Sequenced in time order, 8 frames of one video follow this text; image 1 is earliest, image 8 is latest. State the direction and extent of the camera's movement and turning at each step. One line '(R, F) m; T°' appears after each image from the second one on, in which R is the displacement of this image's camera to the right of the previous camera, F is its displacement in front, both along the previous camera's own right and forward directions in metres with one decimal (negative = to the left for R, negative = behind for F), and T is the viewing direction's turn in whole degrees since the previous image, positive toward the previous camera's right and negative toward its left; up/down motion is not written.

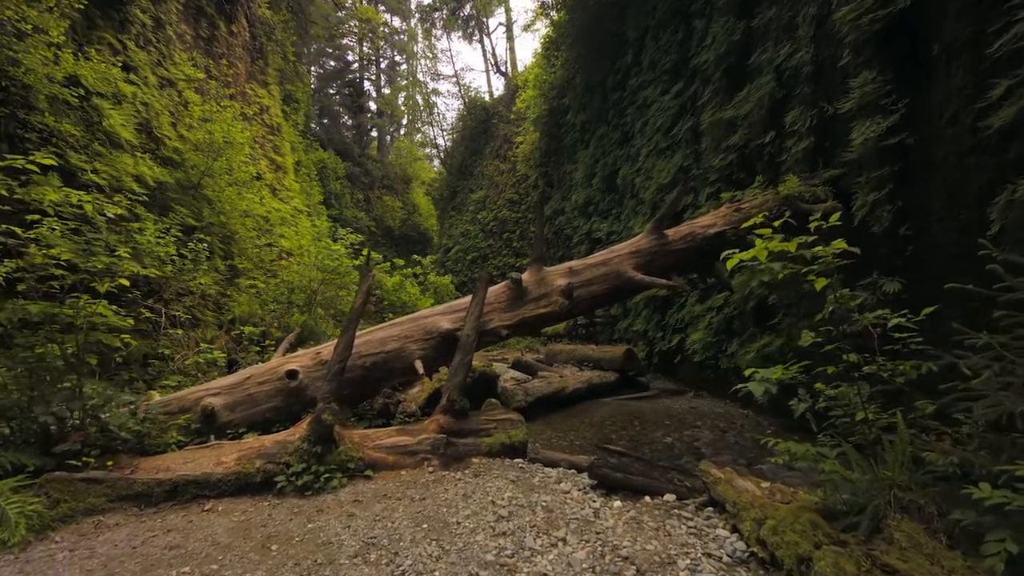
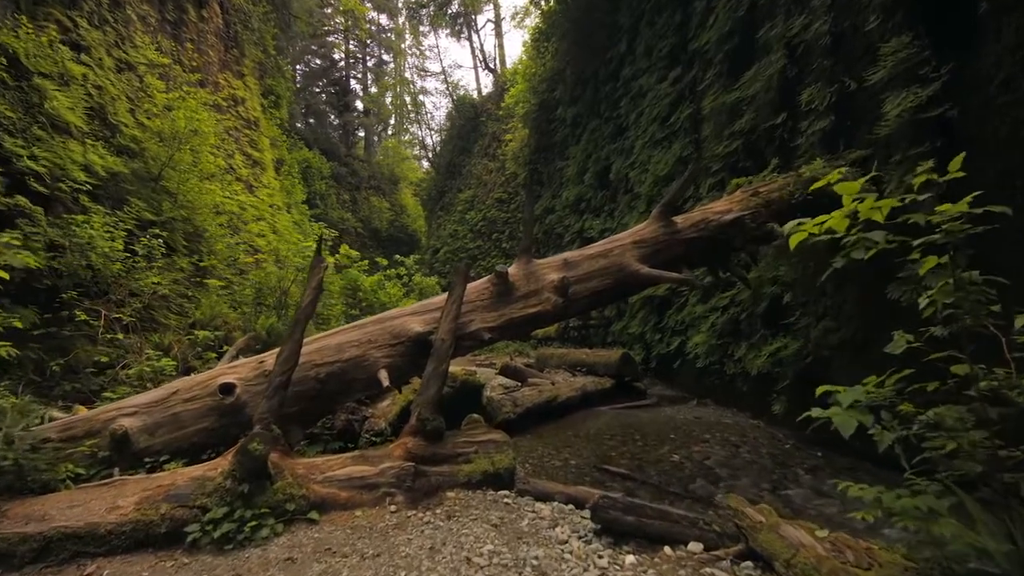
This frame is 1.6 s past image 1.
(0.0, +0.6) m; +1°
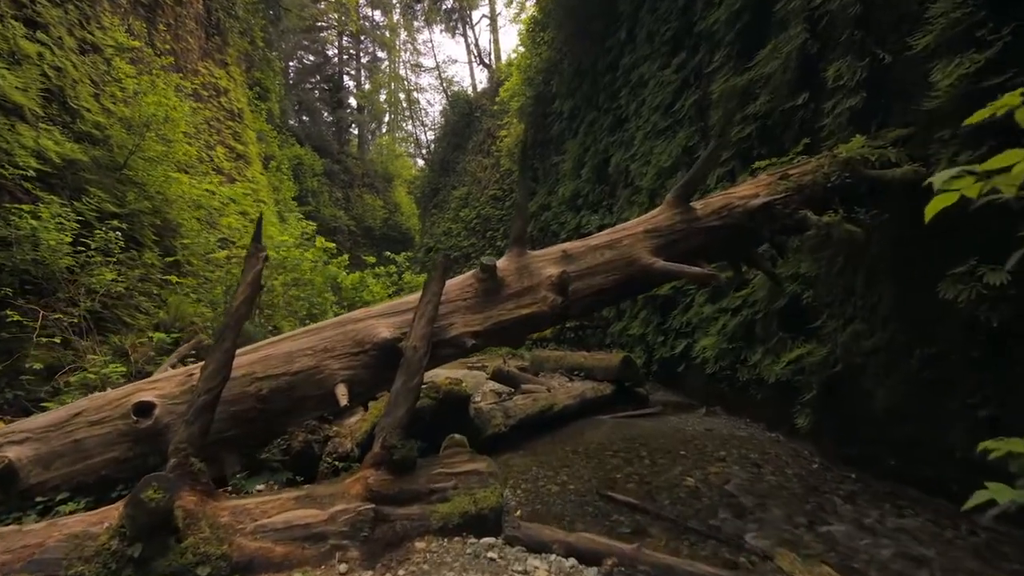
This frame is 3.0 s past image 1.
(0.0, +0.6) m; 0°
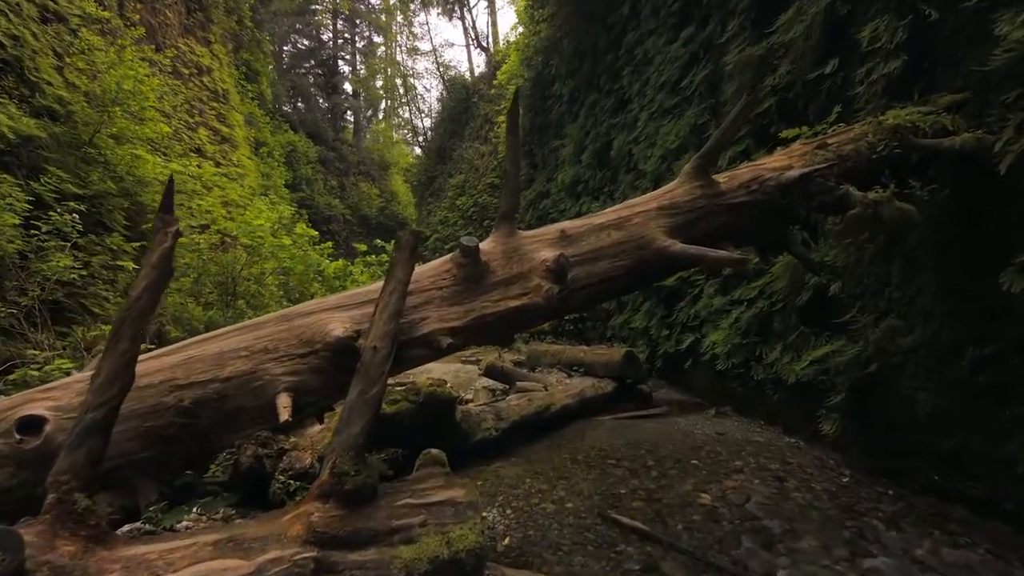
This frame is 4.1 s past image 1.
(+0.1, +0.5) m; 0°
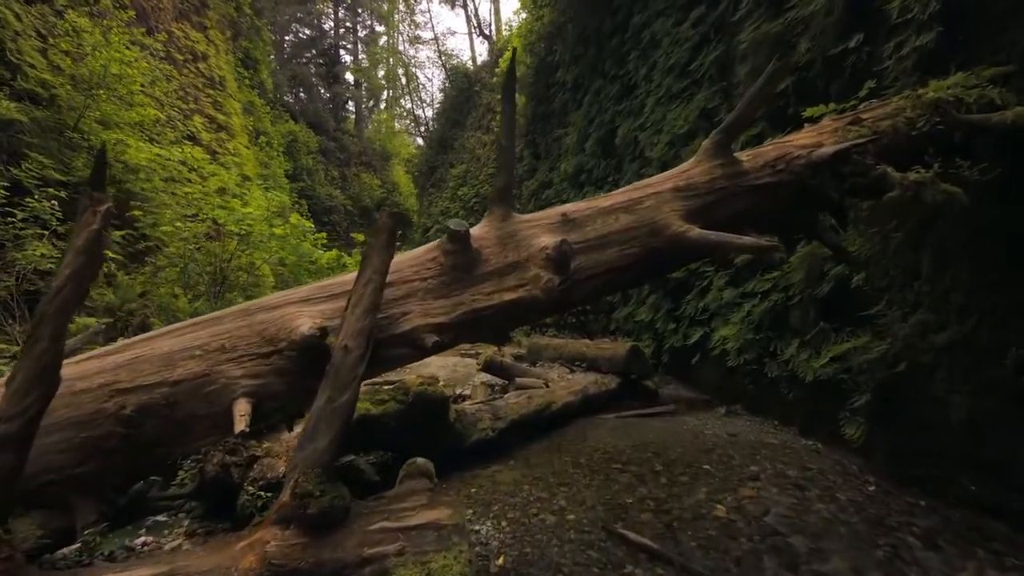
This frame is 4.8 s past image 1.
(0.0, +0.3) m; 0°
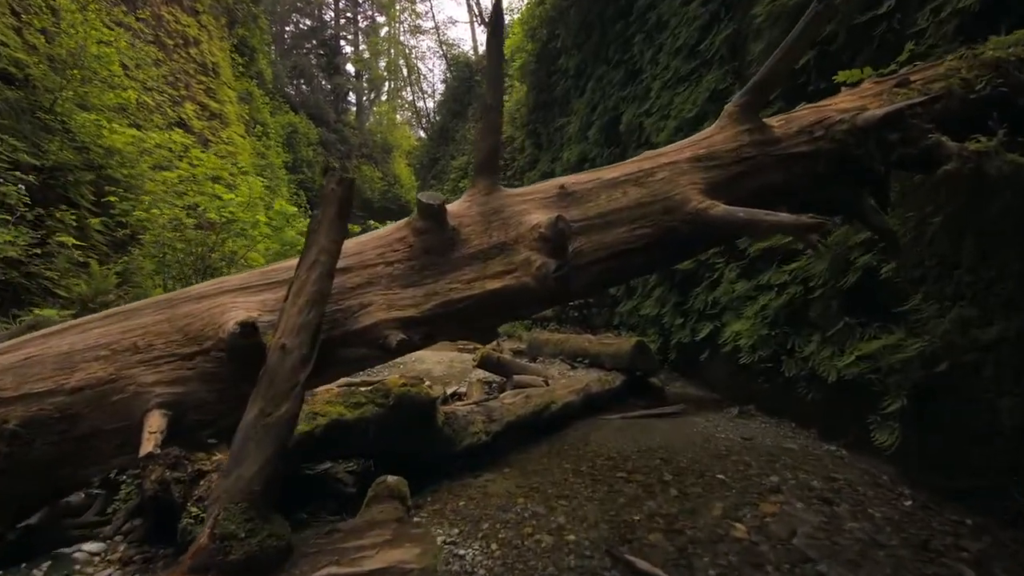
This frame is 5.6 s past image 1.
(+0.1, +0.4) m; 0°
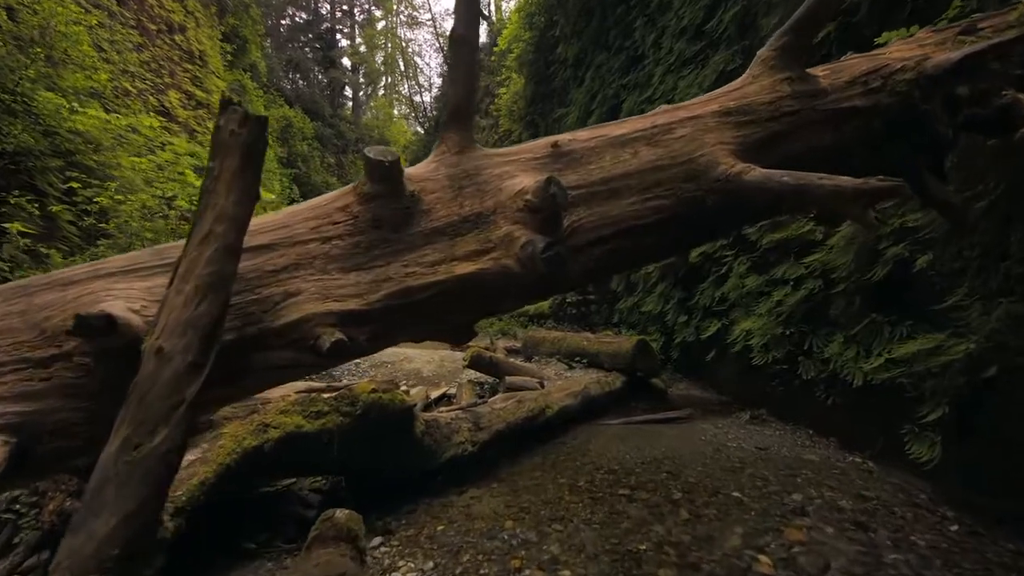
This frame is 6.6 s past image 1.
(+0.1, +0.4) m; 0°
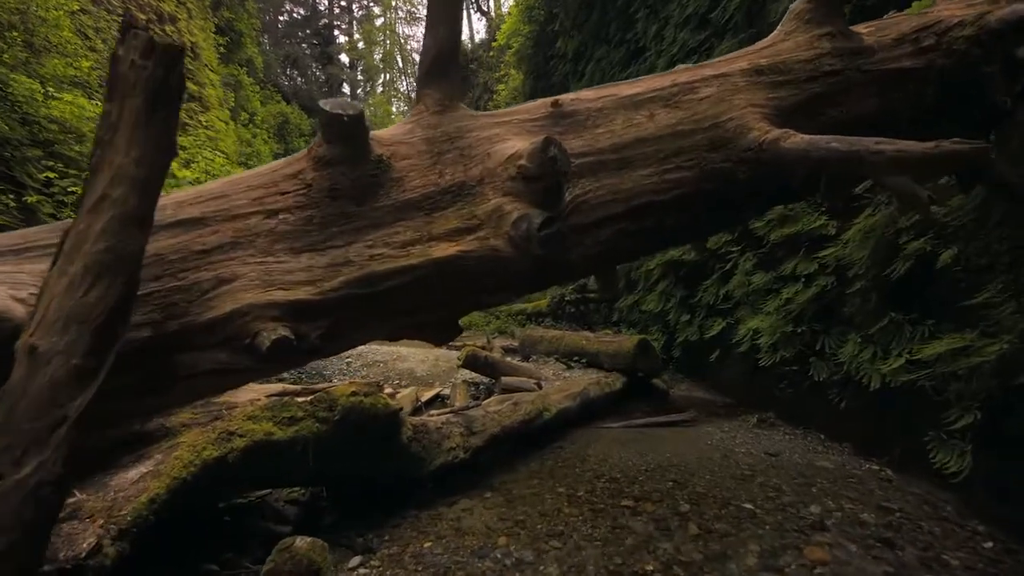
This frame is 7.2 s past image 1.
(0.0, +0.2) m; 0°
